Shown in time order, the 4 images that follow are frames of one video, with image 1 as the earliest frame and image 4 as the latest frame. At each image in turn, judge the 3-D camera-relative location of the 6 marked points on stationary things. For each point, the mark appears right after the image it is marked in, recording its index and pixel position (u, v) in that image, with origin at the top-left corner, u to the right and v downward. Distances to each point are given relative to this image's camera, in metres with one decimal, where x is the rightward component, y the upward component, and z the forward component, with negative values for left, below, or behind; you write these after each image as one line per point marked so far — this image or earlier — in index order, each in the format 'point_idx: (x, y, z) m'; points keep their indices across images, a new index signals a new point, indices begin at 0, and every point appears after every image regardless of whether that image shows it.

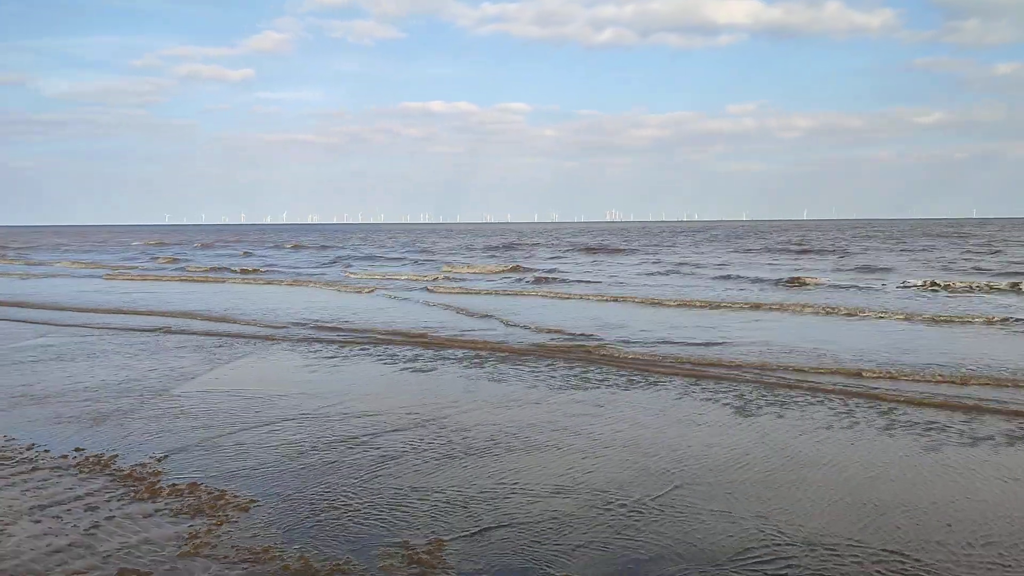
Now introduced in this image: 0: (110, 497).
0: (-2.7, -1.4, +5.8) m
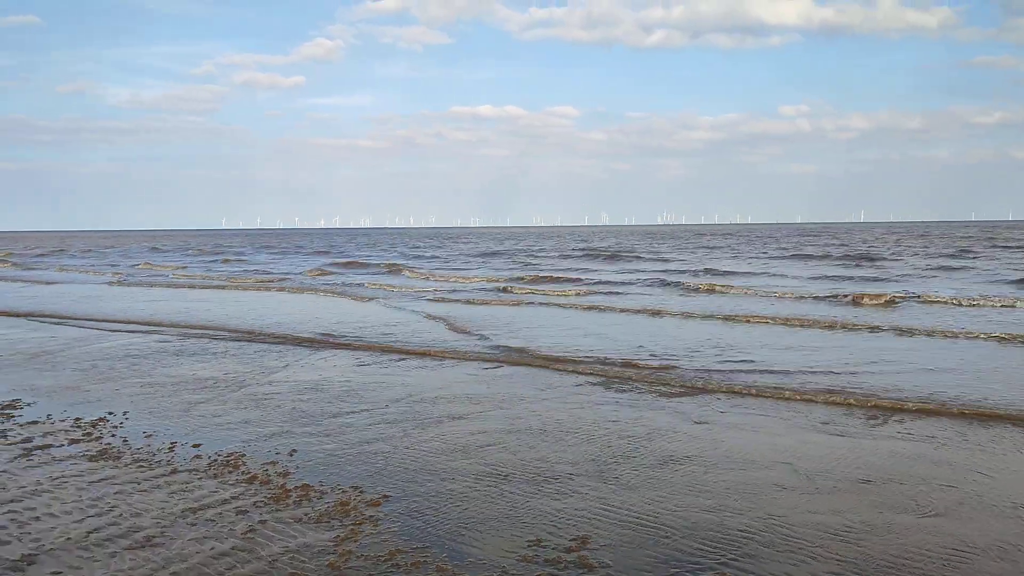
0: (-1.8, -1.4, +5.8) m
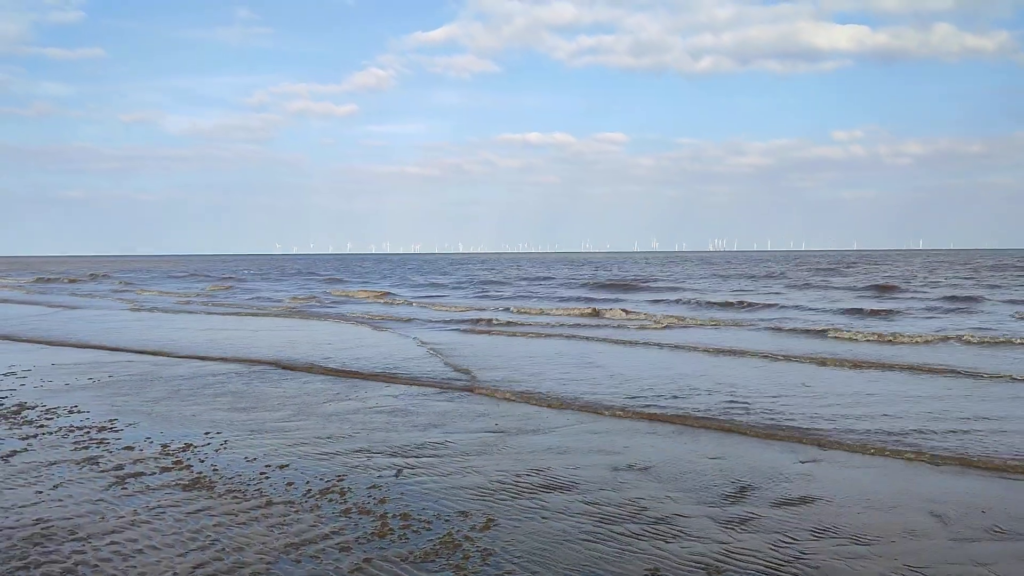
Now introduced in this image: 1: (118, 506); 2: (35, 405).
0: (-1.0, -1.6, +5.6) m
1: (-2.8, -1.5, +6.0) m
2: (-4.9, -1.2, +8.7) m
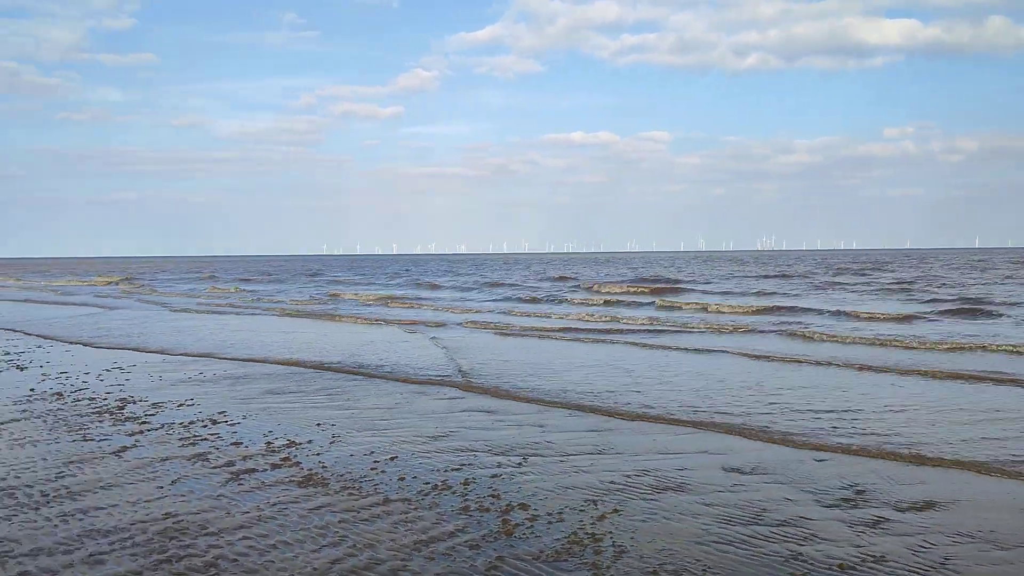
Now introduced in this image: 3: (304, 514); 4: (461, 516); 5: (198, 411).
0: (-0.2, -1.6, +5.6) m
1: (-1.9, -1.5, +6.1) m
2: (-3.9, -1.2, +8.8) m
3: (-1.4, -1.5, +5.8) m
4: (-0.4, -1.6, +5.8) m
5: (-3.1, -1.2, +8.6) m
